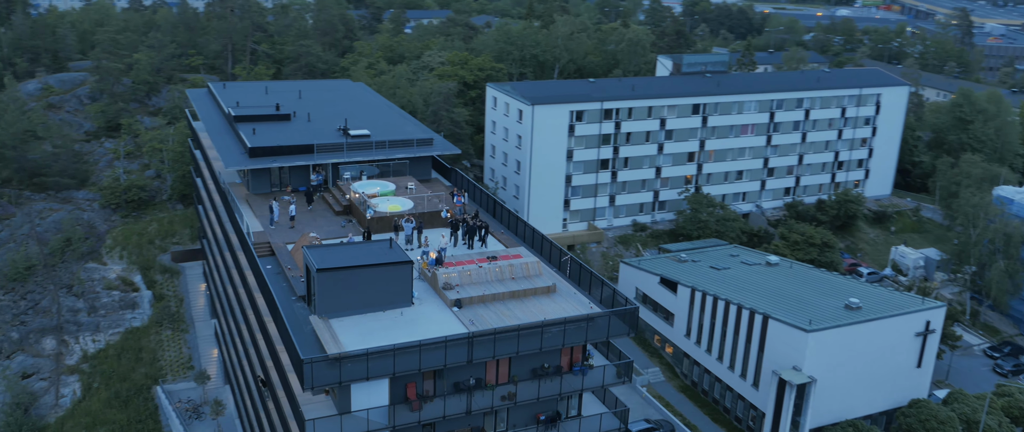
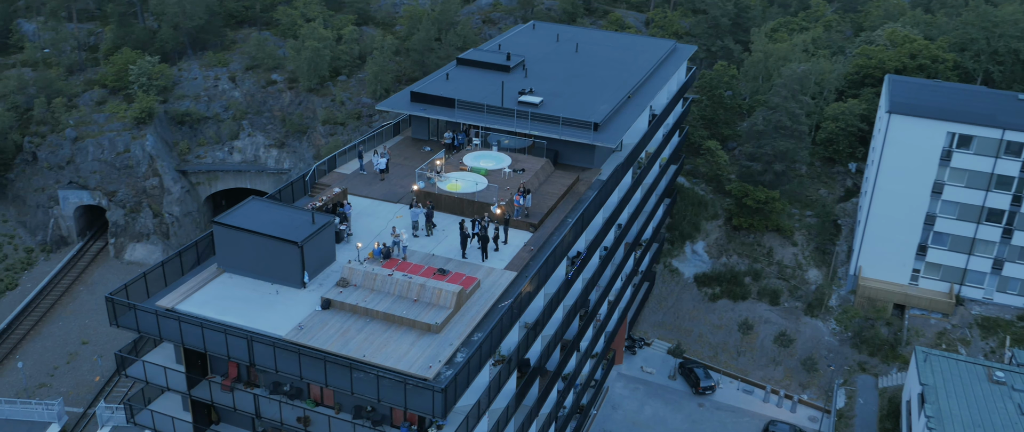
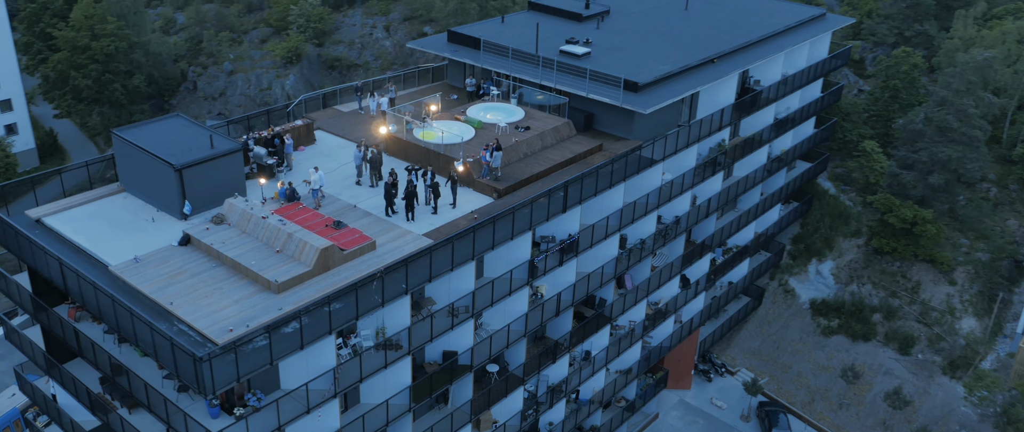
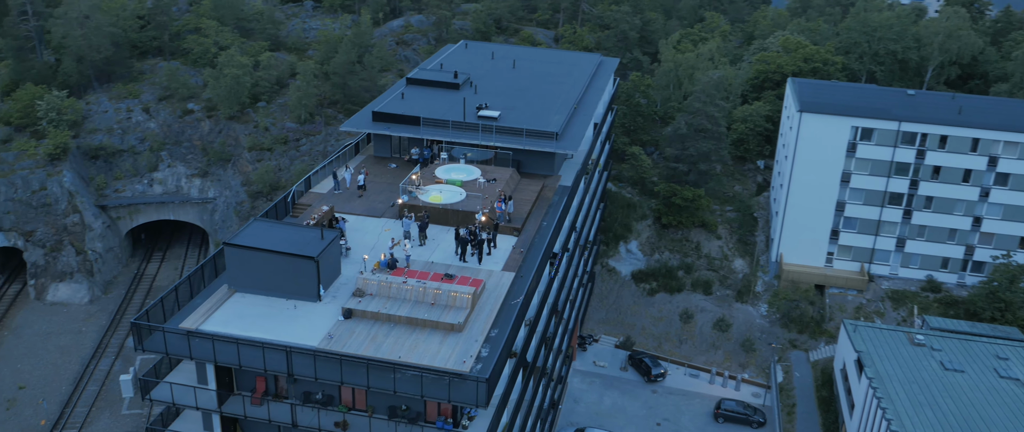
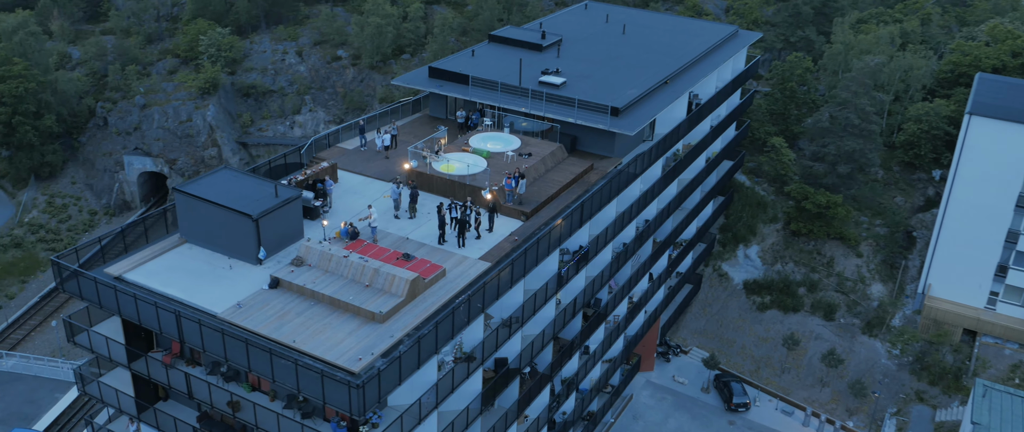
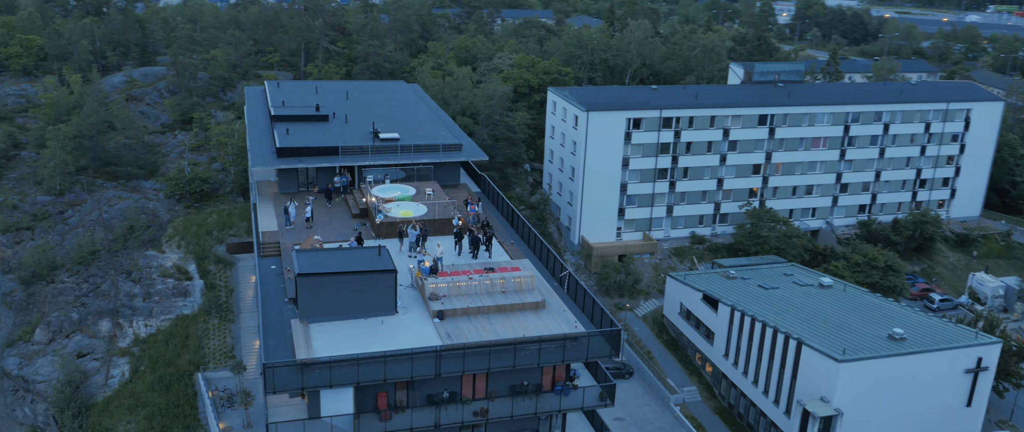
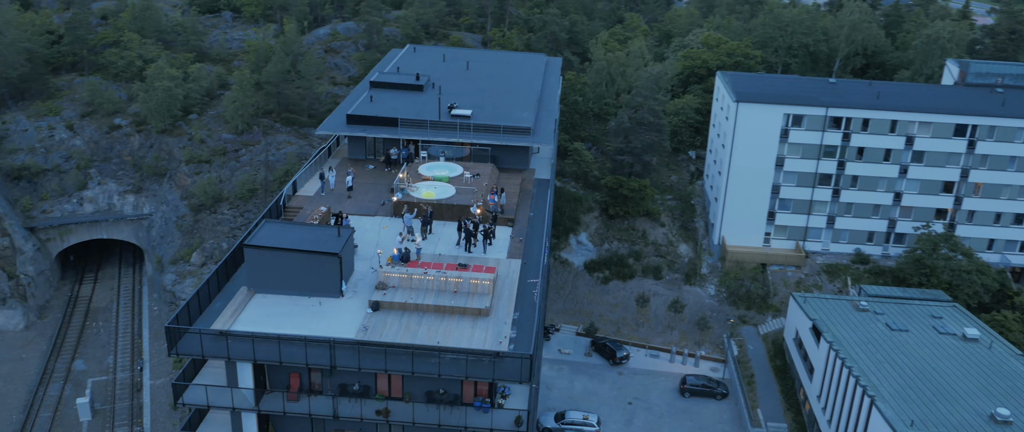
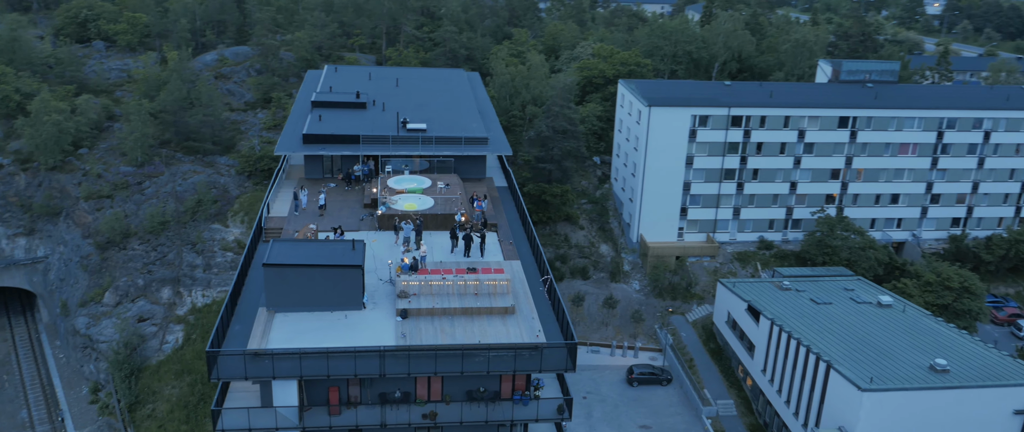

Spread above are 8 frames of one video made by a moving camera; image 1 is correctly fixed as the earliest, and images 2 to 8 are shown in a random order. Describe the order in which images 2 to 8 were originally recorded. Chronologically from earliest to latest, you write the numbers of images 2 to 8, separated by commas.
6, 8, 7, 4, 2, 5, 3
